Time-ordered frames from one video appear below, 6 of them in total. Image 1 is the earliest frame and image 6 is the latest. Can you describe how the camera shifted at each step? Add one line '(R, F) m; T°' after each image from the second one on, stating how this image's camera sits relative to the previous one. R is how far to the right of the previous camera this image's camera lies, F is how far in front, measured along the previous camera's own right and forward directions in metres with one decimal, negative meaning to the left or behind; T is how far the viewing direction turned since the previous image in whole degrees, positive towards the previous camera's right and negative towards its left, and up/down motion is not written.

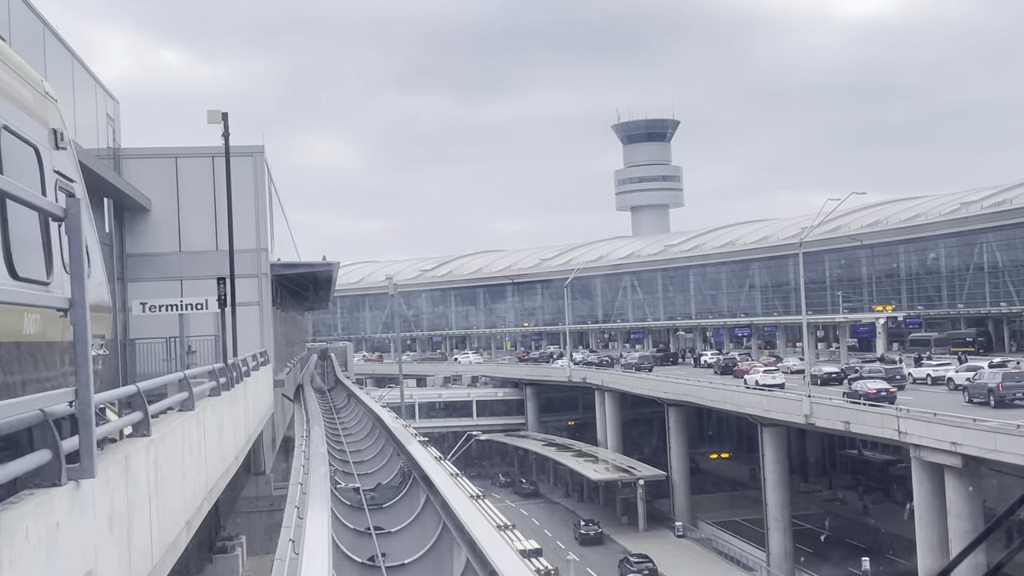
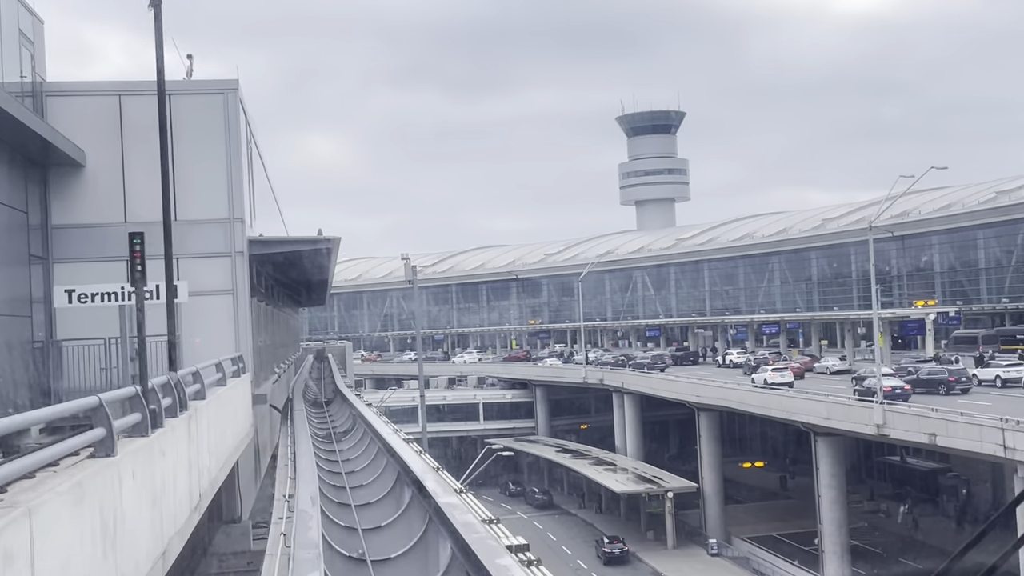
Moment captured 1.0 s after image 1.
(-0.6, +3.3) m; 0°
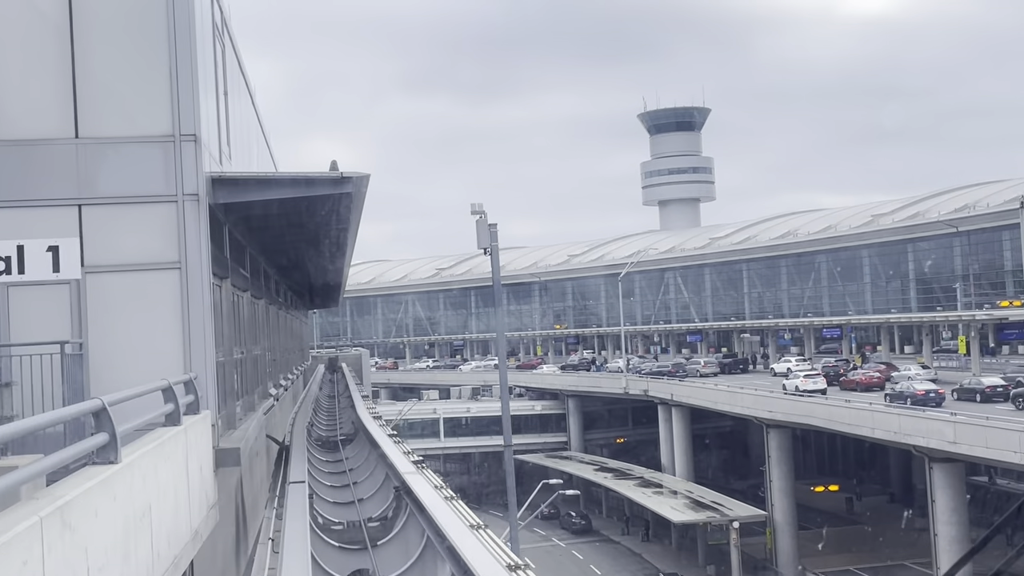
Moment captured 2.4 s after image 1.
(-0.9, +4.2) m; -1°
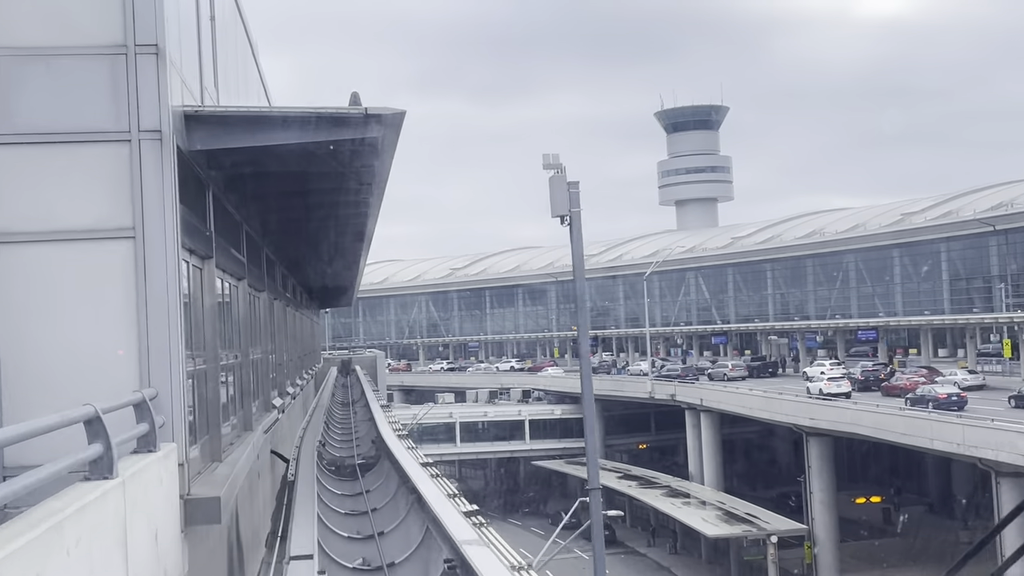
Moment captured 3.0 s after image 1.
(-0.3, +1.6) m; -1°
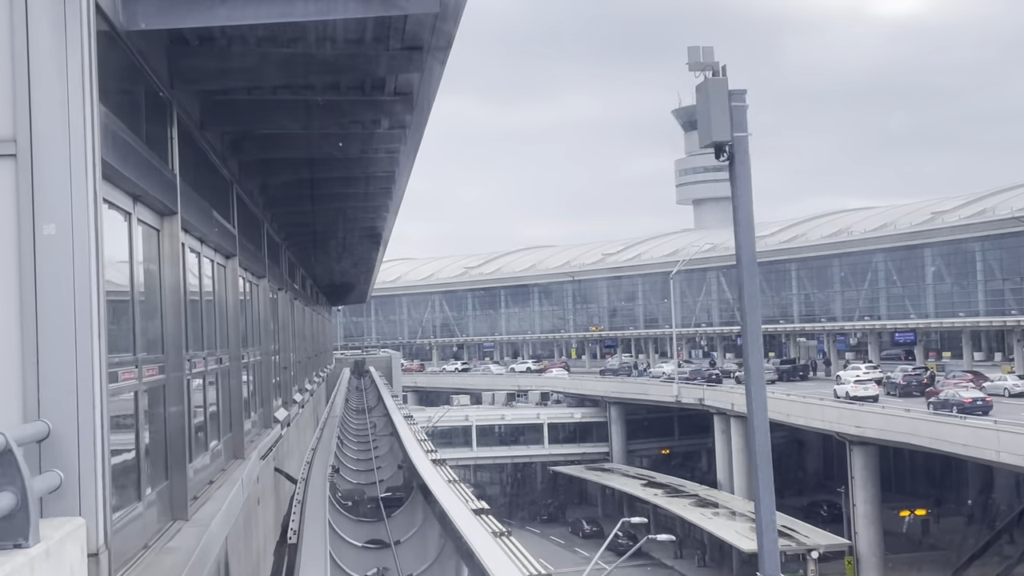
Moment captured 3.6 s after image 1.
(-0.3, +1.6) m; -1°
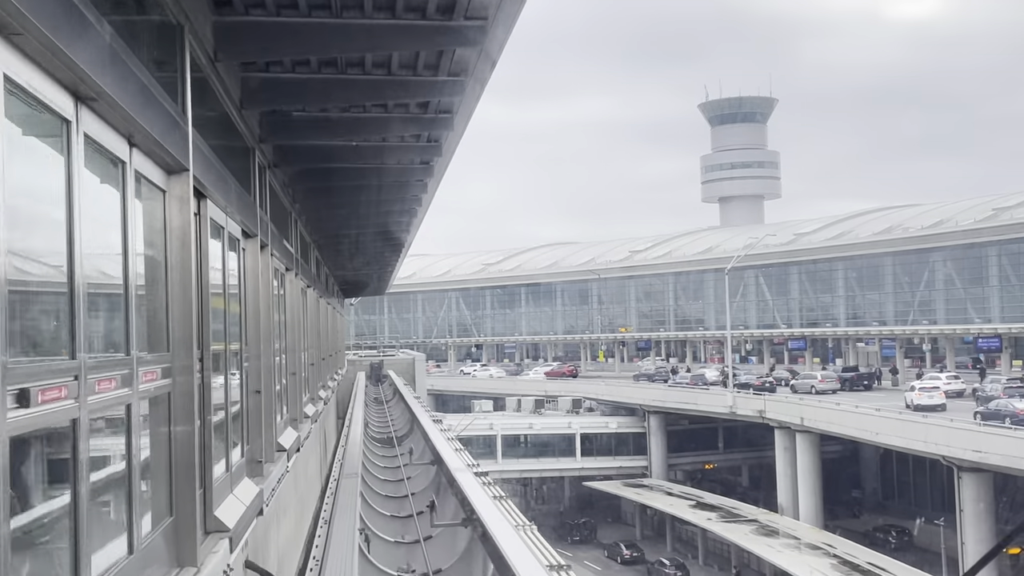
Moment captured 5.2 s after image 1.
(-0.8, +3.9) m; -1°
